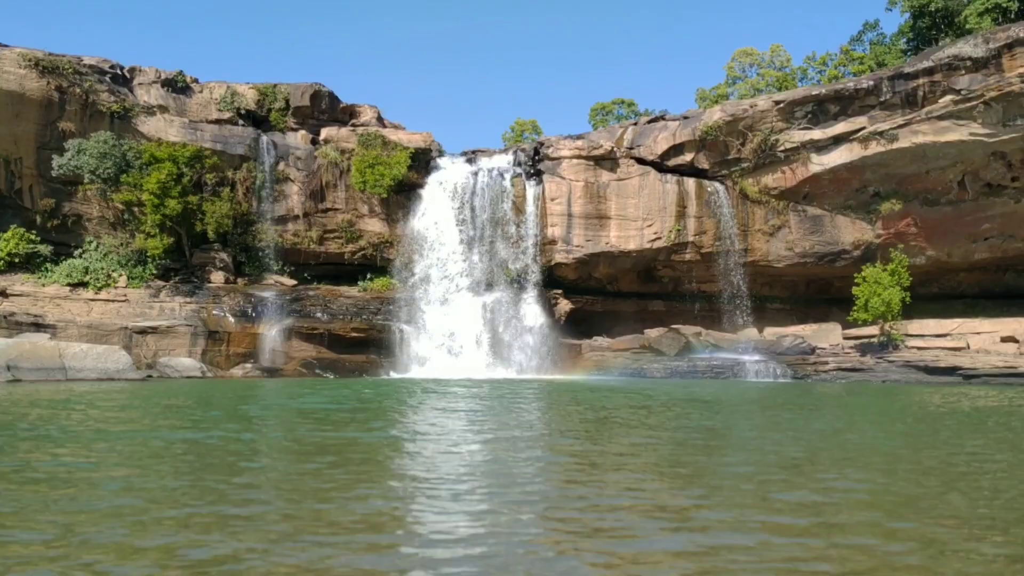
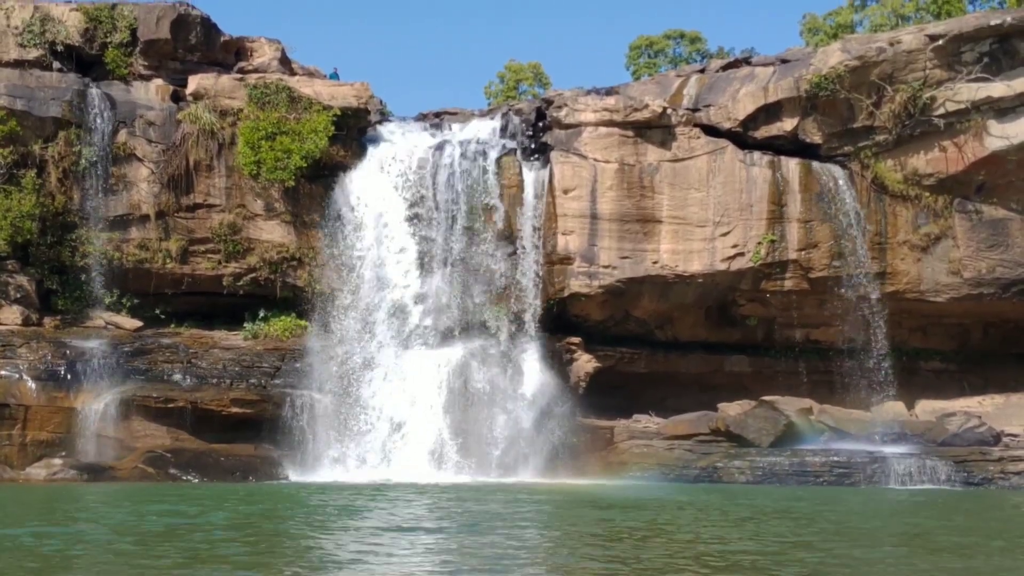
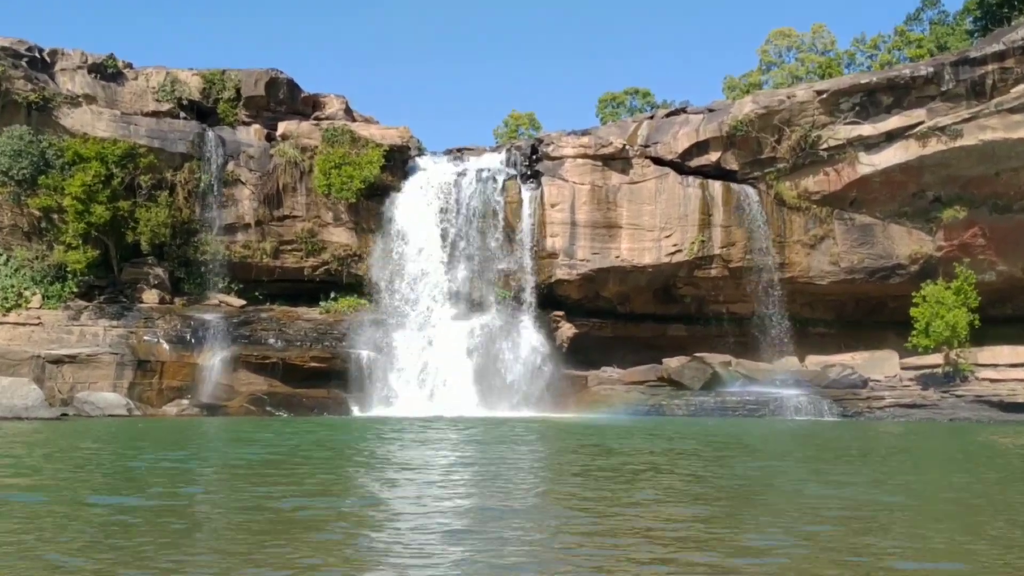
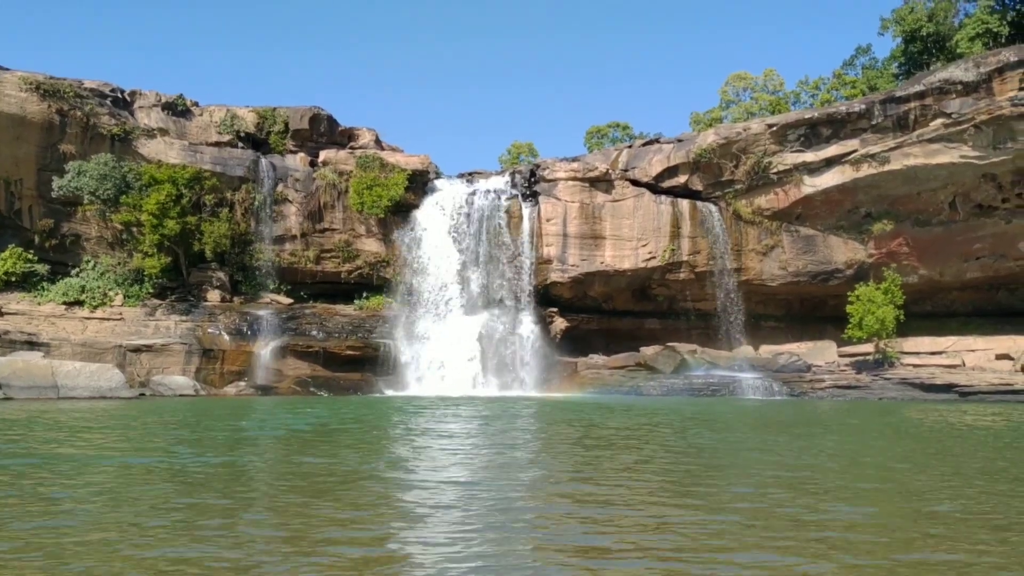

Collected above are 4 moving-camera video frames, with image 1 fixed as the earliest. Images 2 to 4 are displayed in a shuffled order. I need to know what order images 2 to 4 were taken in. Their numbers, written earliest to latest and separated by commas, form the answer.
4, 3, 2
